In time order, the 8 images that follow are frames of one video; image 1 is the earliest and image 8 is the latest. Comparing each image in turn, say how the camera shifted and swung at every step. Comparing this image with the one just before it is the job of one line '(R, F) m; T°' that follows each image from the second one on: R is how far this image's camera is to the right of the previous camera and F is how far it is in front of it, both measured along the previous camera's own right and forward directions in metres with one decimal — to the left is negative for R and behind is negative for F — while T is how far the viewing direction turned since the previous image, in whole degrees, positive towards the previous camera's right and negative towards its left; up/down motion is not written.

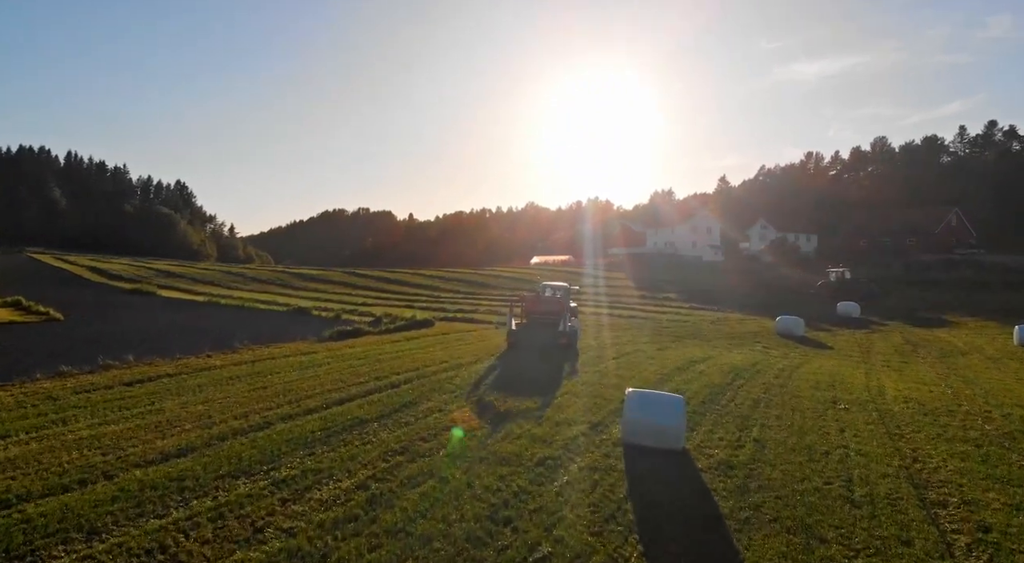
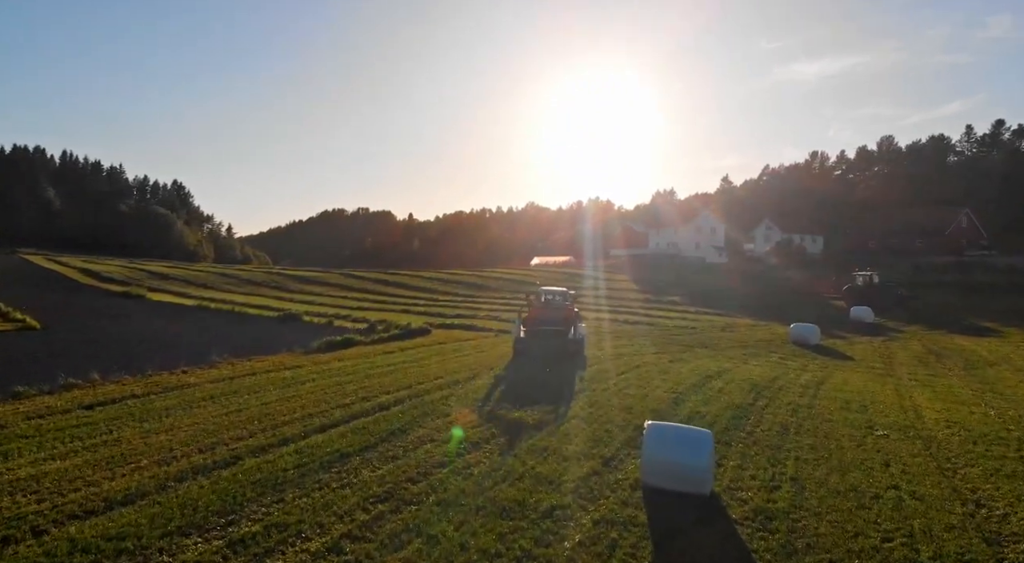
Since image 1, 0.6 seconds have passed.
(0.0, +1.4) m; 0°
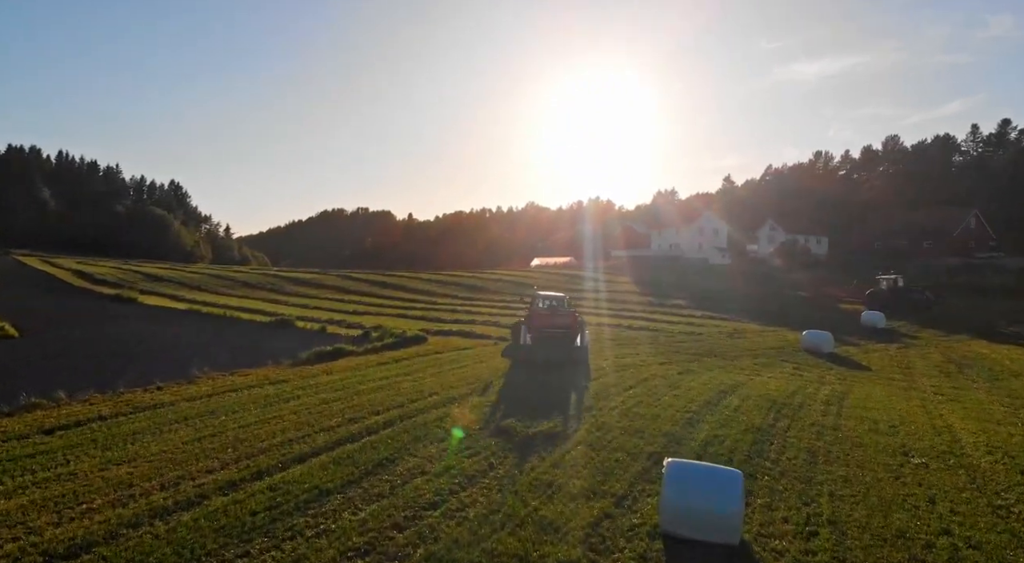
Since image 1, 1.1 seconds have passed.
(0.0, +1.2) m; 0°
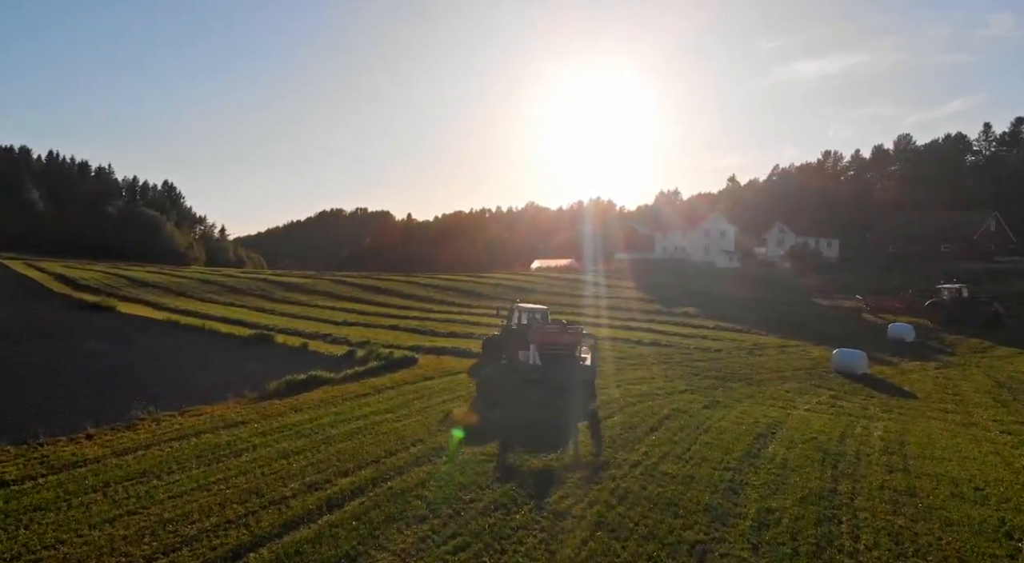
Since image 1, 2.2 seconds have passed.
(0.0, +2.6) m; 0°
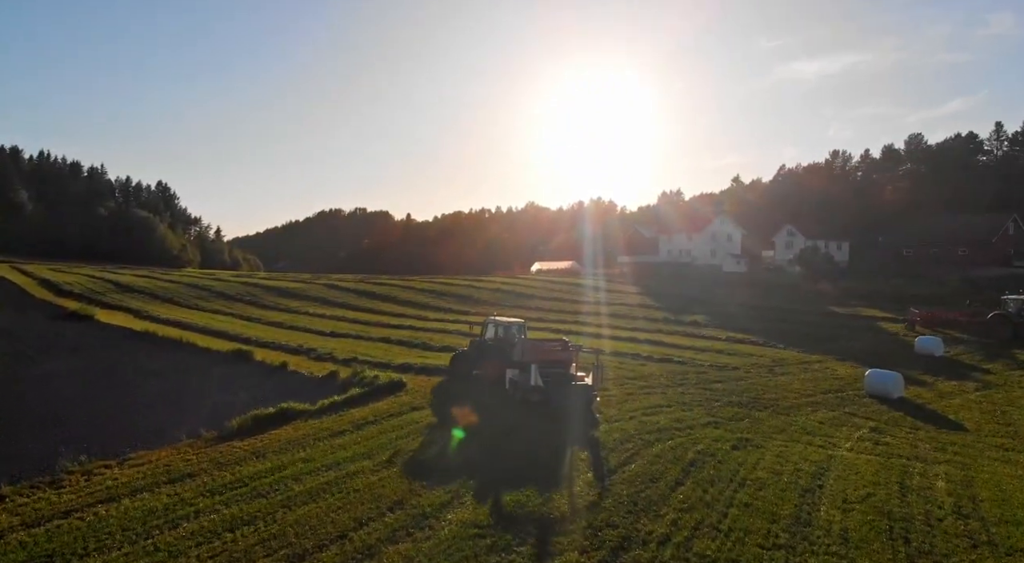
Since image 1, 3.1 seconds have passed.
(0.0, +2.3) m; 0°
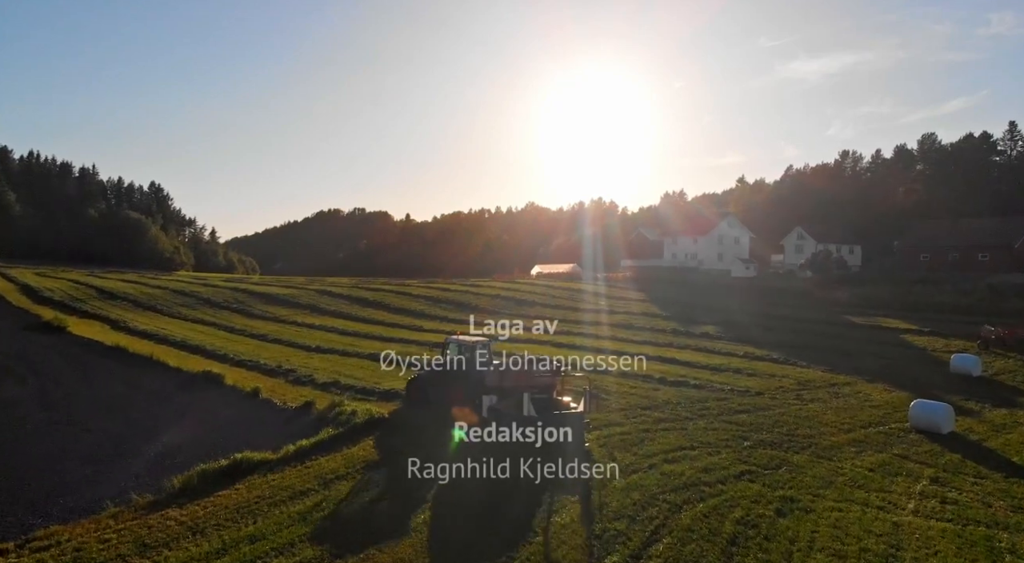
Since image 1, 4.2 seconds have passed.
(0.0, +2.6) m; 0°
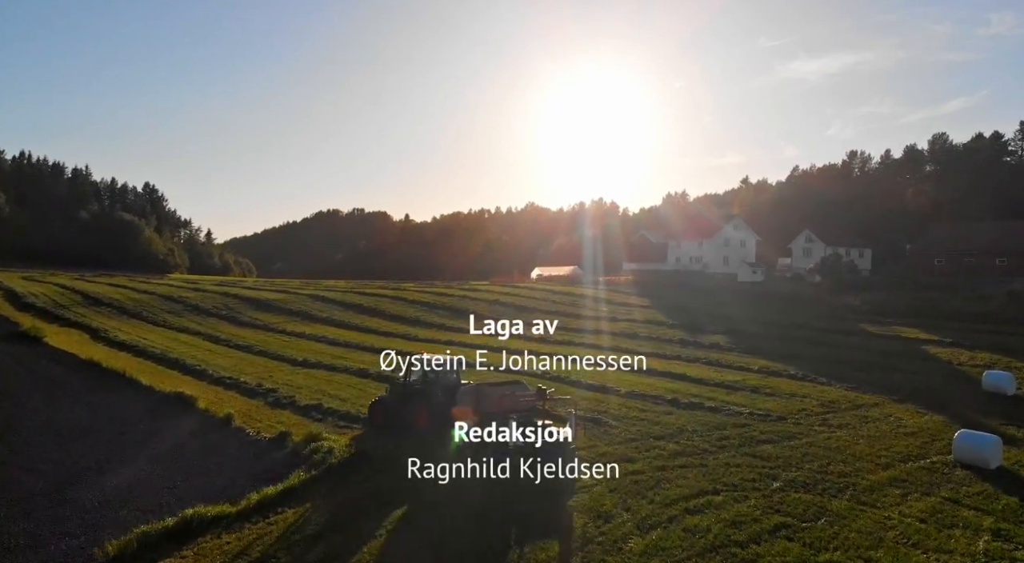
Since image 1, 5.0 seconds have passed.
(0.0, +2.0) m; 0°
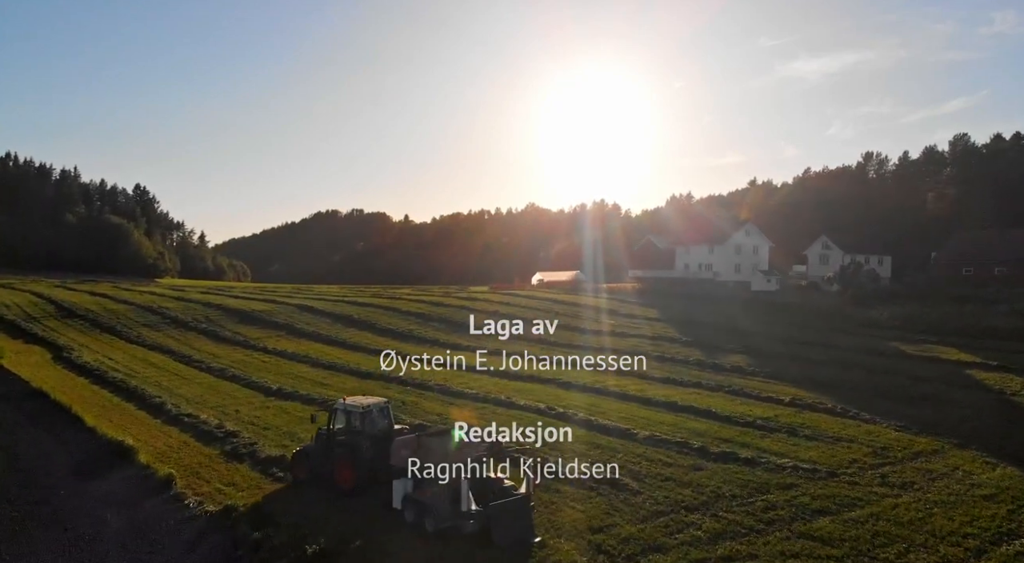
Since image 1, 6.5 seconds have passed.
(0.0, +3.4) m; 0°
